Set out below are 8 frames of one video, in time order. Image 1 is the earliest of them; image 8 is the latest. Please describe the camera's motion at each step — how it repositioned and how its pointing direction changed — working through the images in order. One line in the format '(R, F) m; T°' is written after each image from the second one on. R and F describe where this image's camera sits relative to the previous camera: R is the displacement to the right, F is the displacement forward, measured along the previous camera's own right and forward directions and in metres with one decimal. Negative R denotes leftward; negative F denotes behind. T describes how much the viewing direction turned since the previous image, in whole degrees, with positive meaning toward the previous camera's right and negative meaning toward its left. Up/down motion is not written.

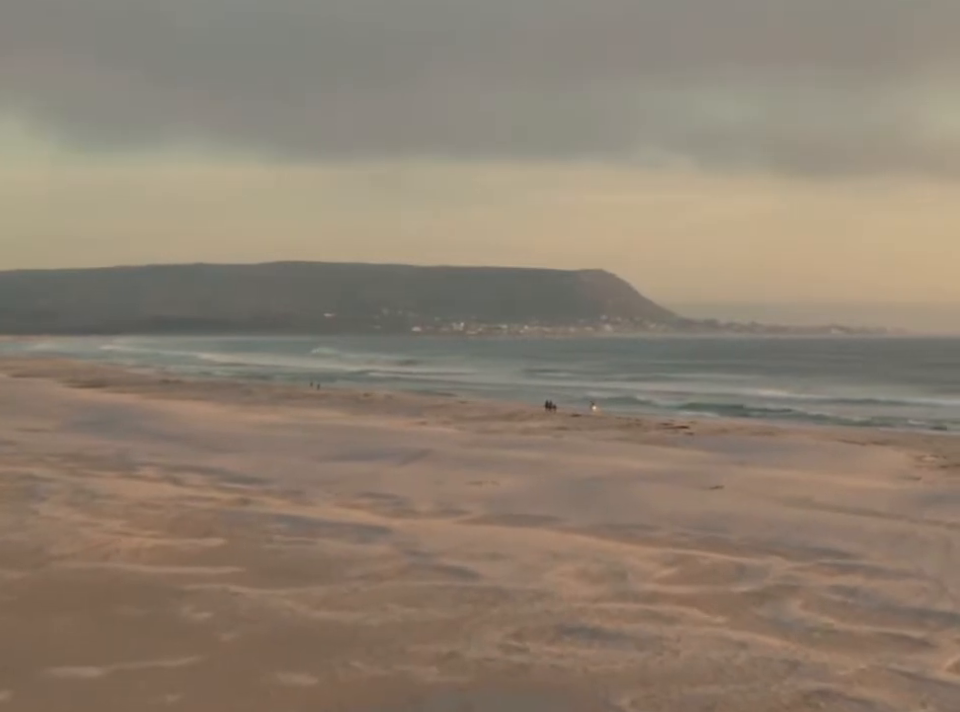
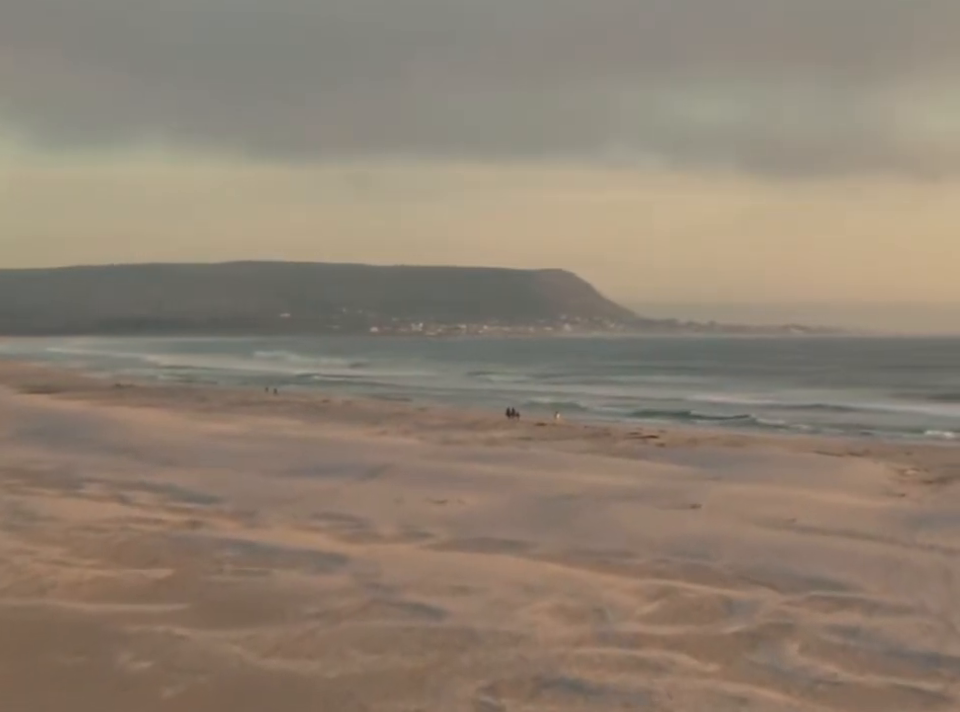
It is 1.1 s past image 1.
(0.0, +0.9) m; +2°
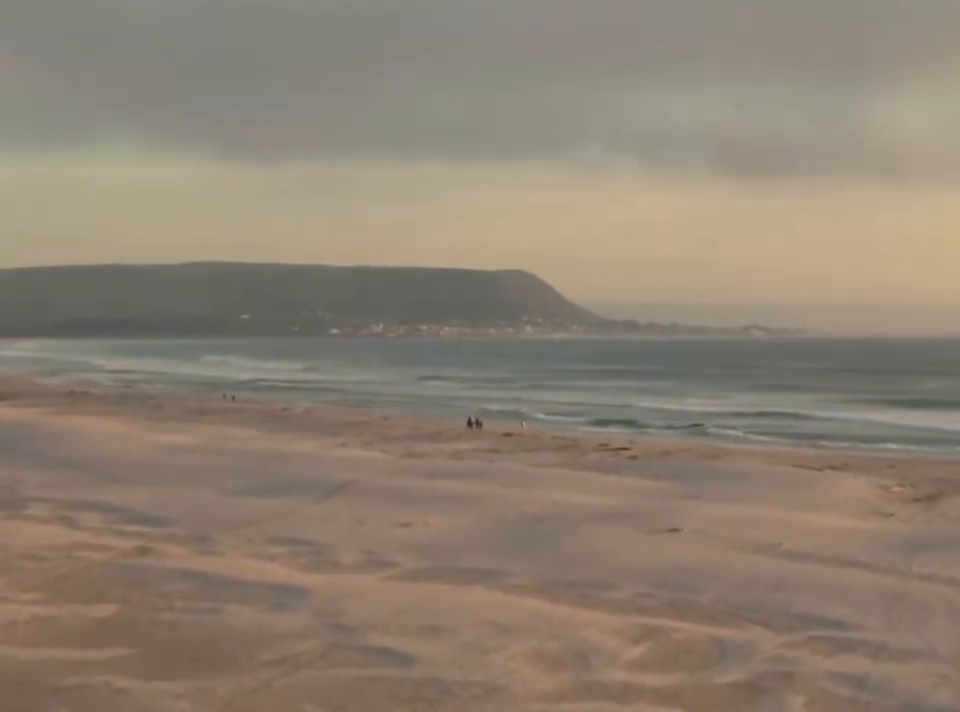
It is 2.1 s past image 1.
(-0.1, +0.8) m; +2°
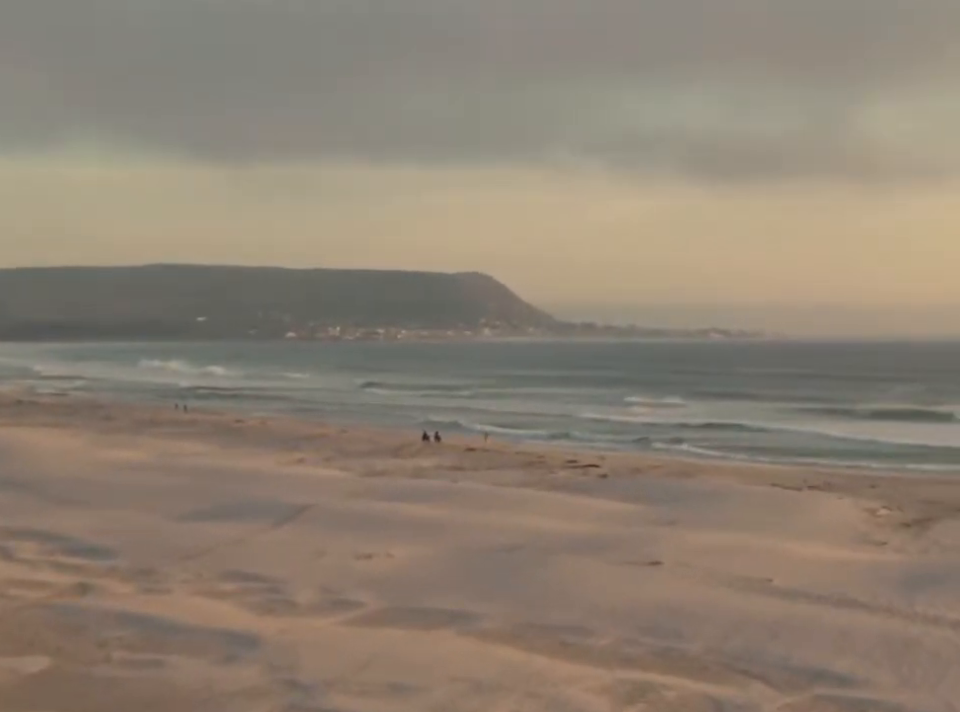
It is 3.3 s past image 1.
(-0.1, +0.9) m; +2°
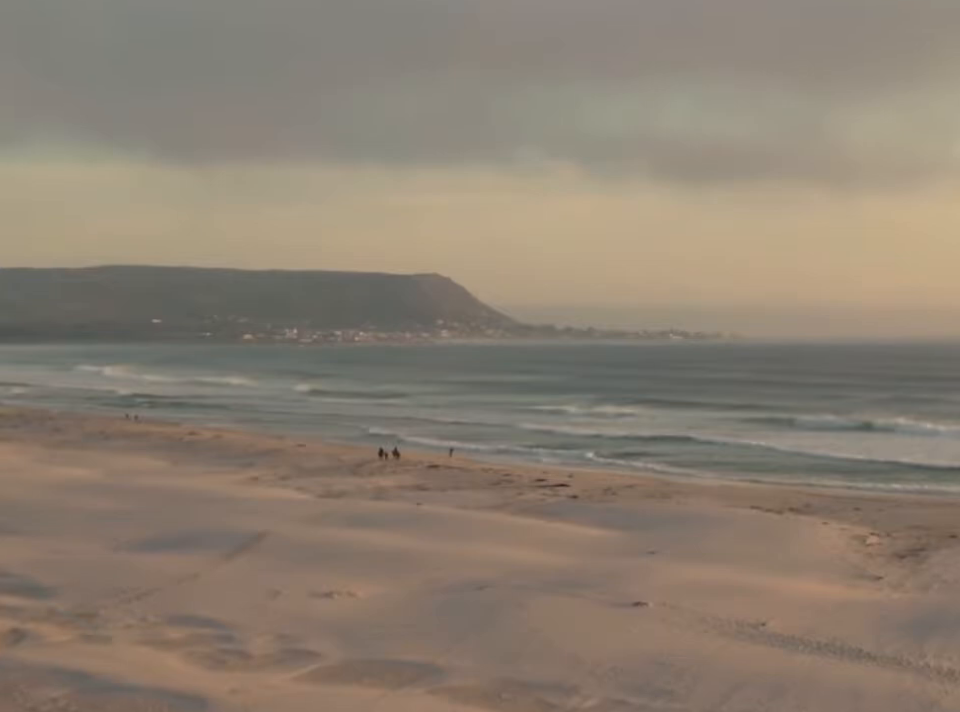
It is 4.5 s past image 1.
(-0.1, +0.9) m; +2°
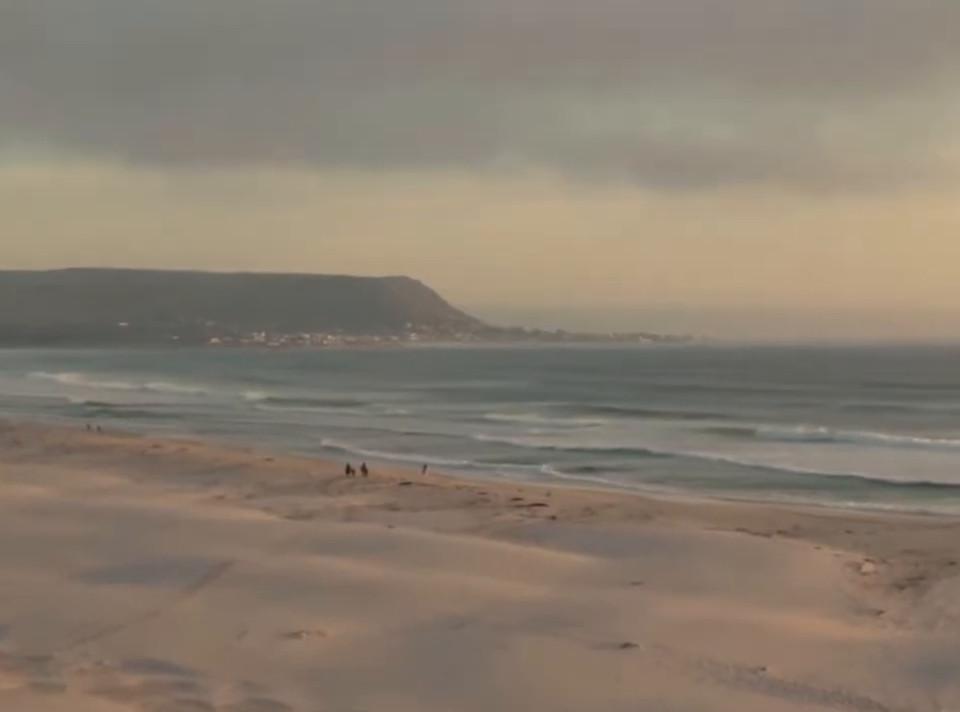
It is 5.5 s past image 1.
(-0.1, +0.7) m; +1°
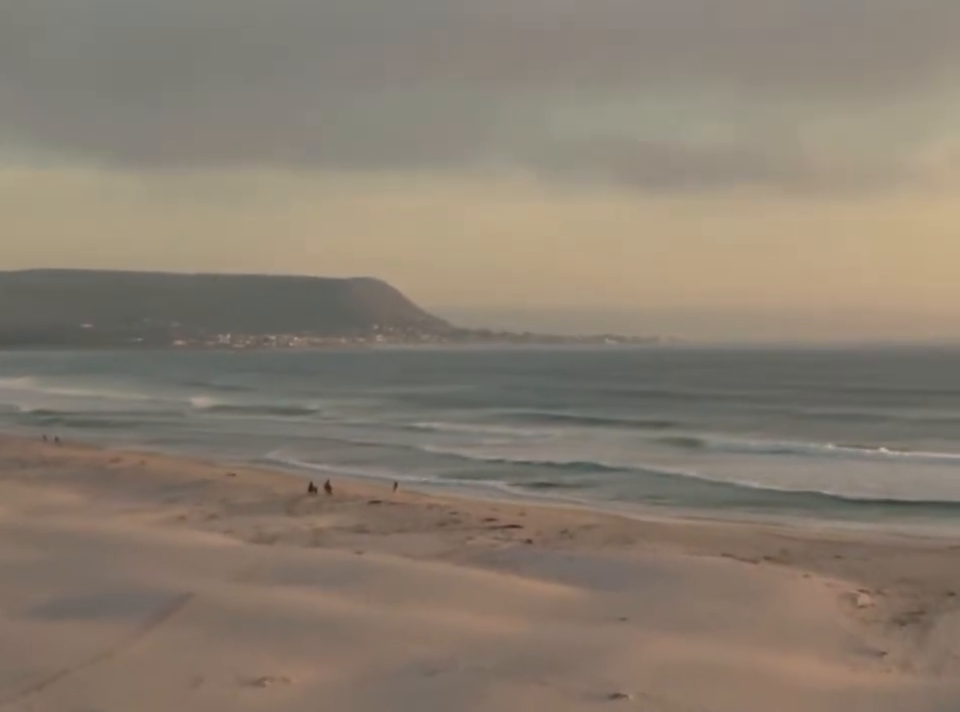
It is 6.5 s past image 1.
(-0.1, +0.8) m; +1°
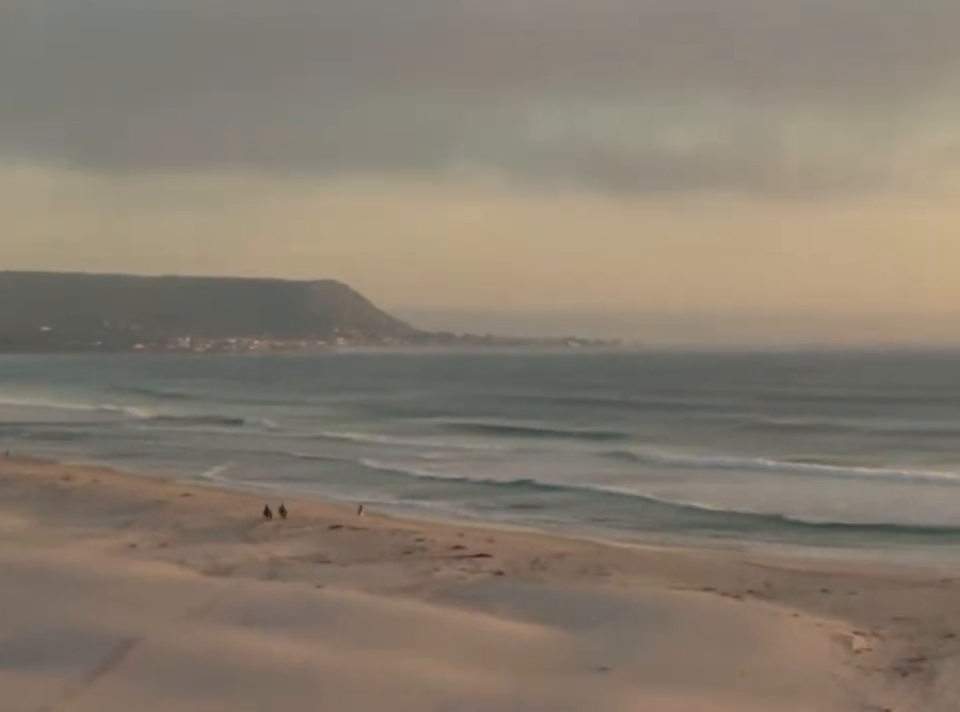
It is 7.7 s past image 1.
(-0.1, +0.9) m; +2°
